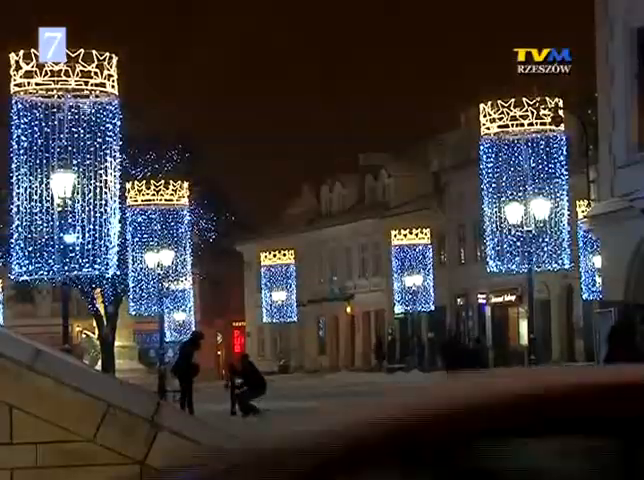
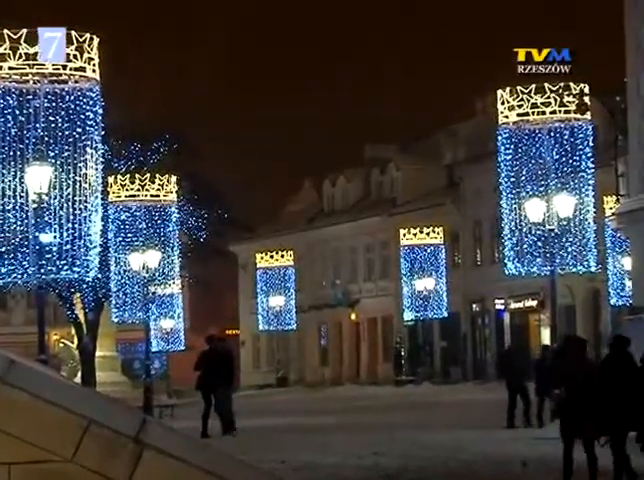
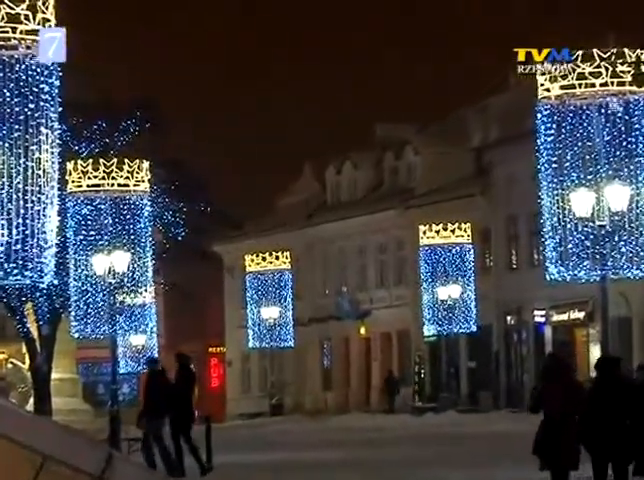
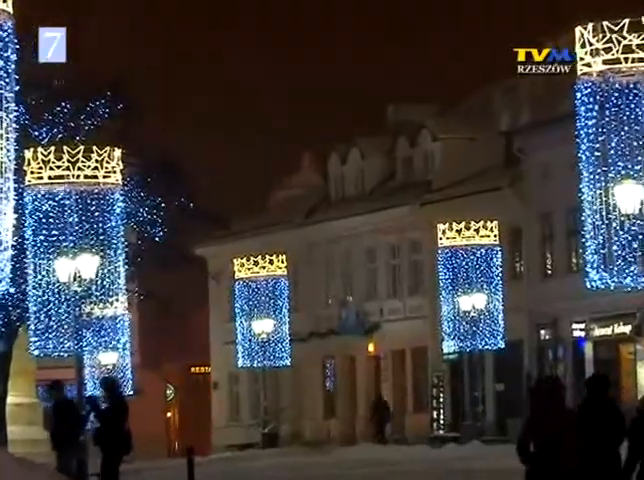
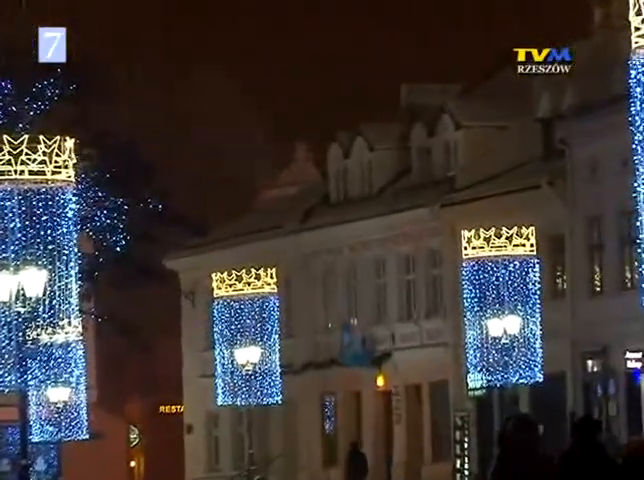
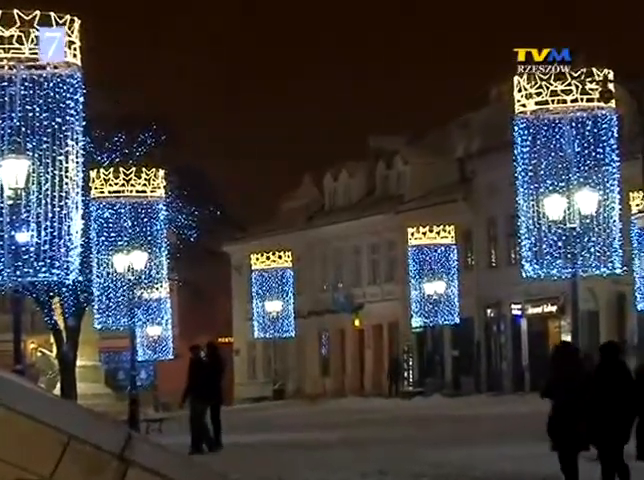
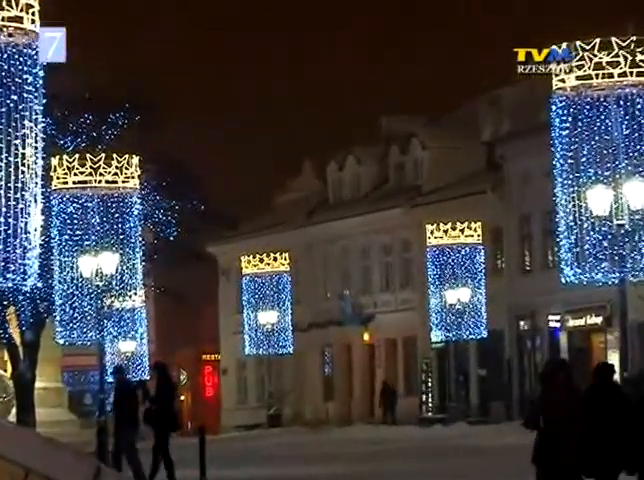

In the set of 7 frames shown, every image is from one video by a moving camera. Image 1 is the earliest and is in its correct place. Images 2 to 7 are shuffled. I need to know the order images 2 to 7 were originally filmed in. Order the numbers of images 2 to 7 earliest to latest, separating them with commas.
2, 6, 3, 7, 4, 5
